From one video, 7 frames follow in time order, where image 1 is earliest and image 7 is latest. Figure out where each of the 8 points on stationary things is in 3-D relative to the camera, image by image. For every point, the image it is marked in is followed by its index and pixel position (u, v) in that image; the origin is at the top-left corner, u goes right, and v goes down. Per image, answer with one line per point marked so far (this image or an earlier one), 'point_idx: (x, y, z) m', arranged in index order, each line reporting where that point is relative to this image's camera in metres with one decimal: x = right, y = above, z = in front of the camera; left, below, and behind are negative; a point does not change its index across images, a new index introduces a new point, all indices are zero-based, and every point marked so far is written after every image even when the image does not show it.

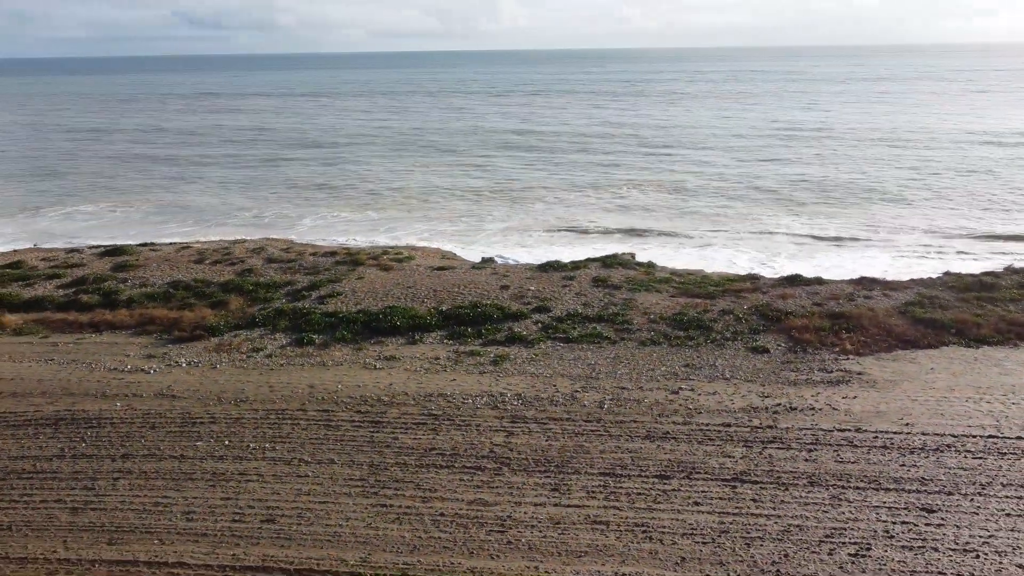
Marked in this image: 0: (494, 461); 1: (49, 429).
0: (-0.2, -1.9, +9.0) m
1: (-5.8, -1.7, +10.1) m
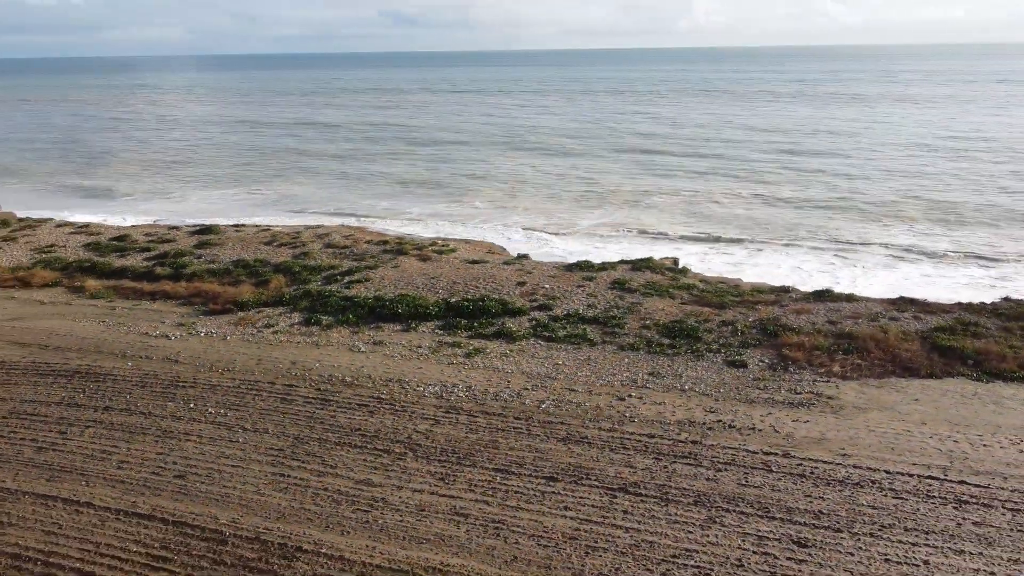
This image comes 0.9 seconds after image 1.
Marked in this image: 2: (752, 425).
0: (-1.3, -1.8, +9.3) m
1: (-6.4, -1.3, +11.6) m
2: (+2.8, -1.6, +9.6) m
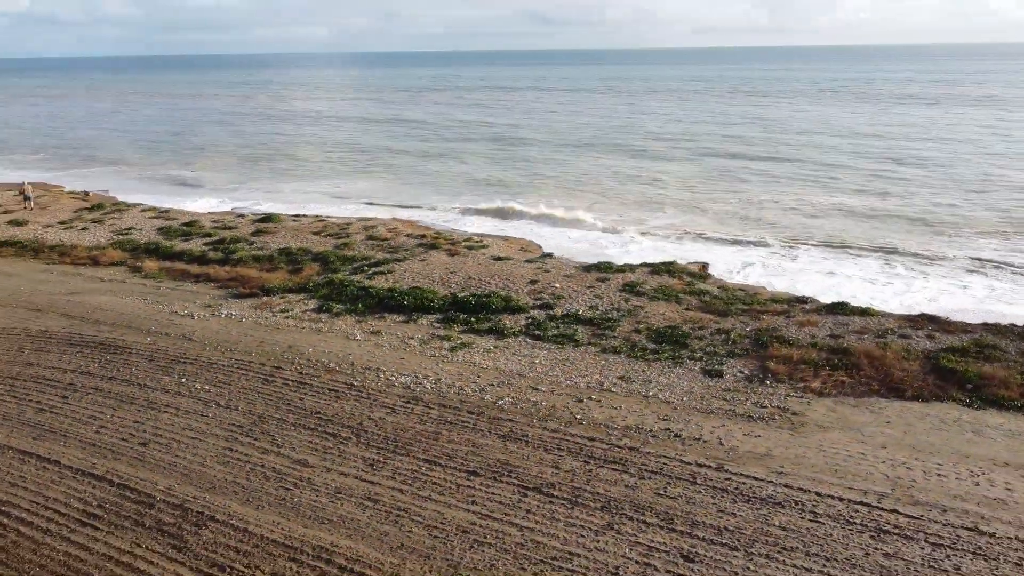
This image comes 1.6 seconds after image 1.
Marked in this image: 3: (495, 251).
0: (-1.9, -1.7, +9.7) m
1: (-6.6, -1.0, +12.7) m
2: (+2.1, -1.7, +9.3) m
3: (-0.4, +0.8, +17.3) m
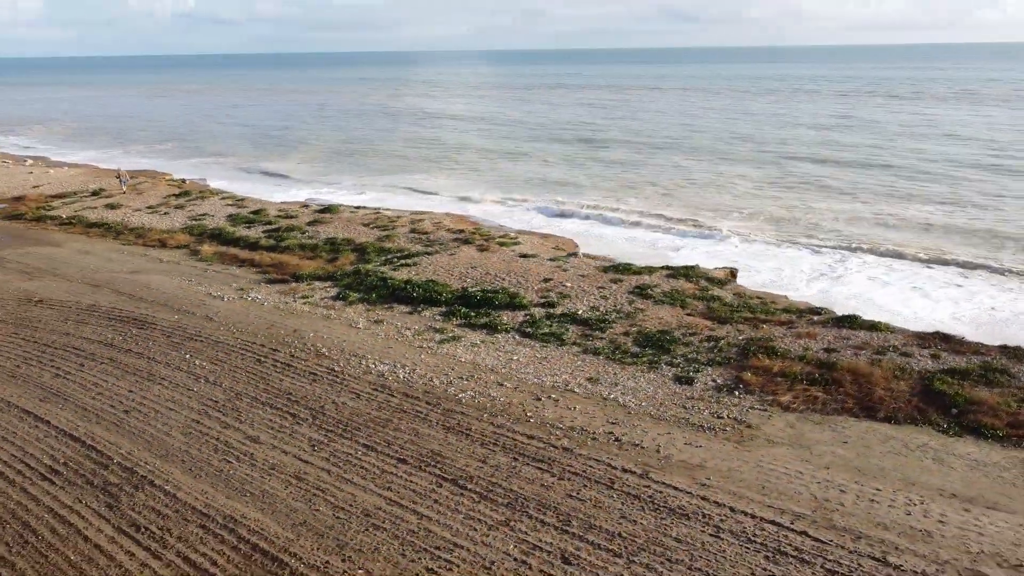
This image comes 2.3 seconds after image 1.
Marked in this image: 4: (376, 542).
0: (-2.5, -1.6, +10.2) m
1: (-6.7, -0.6, +13.9) m
2: (+1.4, -1.7, +9.2) m
3: (+0.3, +0.9, +17.4) m
4: (-1.3, -2.3, +7.4) m
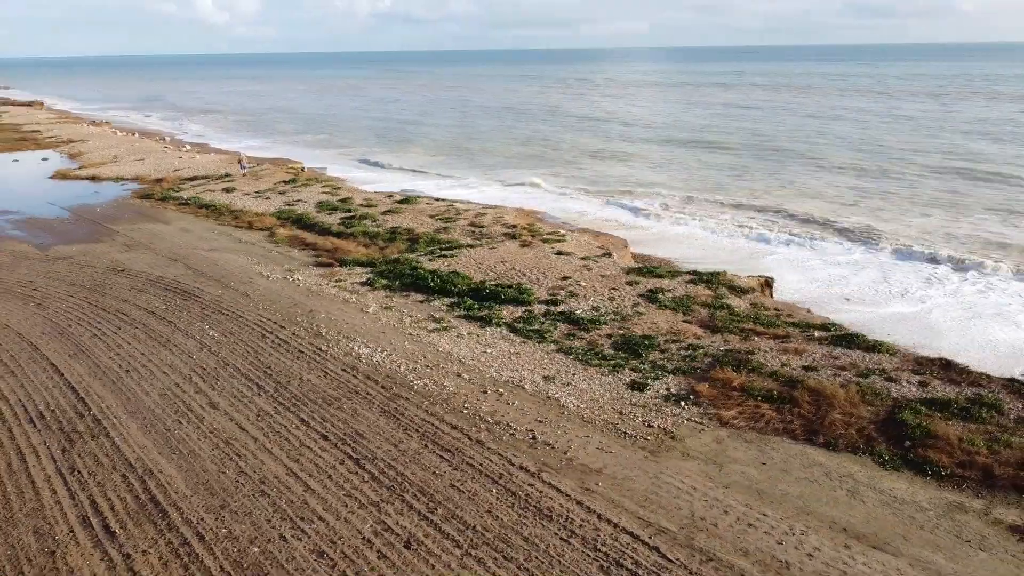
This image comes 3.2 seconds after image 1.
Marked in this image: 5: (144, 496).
0: (-3.2, -1.3, +10.9) m
1: (-6.4, -0.1, +15.4) m
2: (+0.5, -1.7, +9.1) m
3: (+1.2, +0.9, +17.4) m
4: (-2.6, -2.2, +8.0) m
5: (-3.7, -2.1, +8.3) m
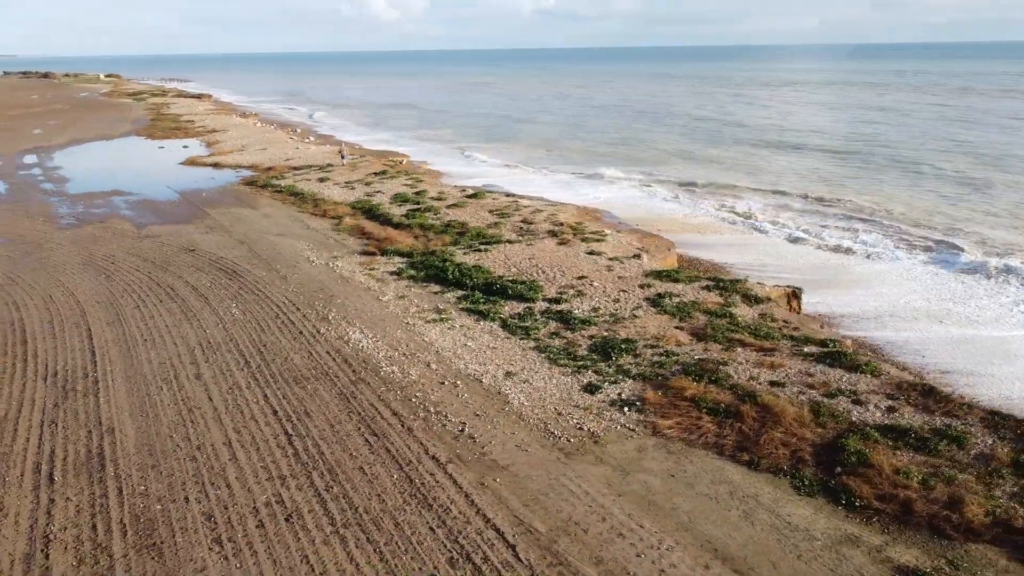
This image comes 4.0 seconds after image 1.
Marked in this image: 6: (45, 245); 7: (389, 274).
0: (-3.6, -1.1, +11.7) m
1: (-5.9, +0.3, +16.6) m
2: (-0.4, -1.7, +9.3) m
3: (+2.0, +0.9, +17.3) m
4: (-3.6, -1.9, +8.7) m
5: (-4.7, -1.8, +9.2) m
6: (-11.3, +1.1, +19.8) m
7: (-2.4, +0.3, +16.1) m
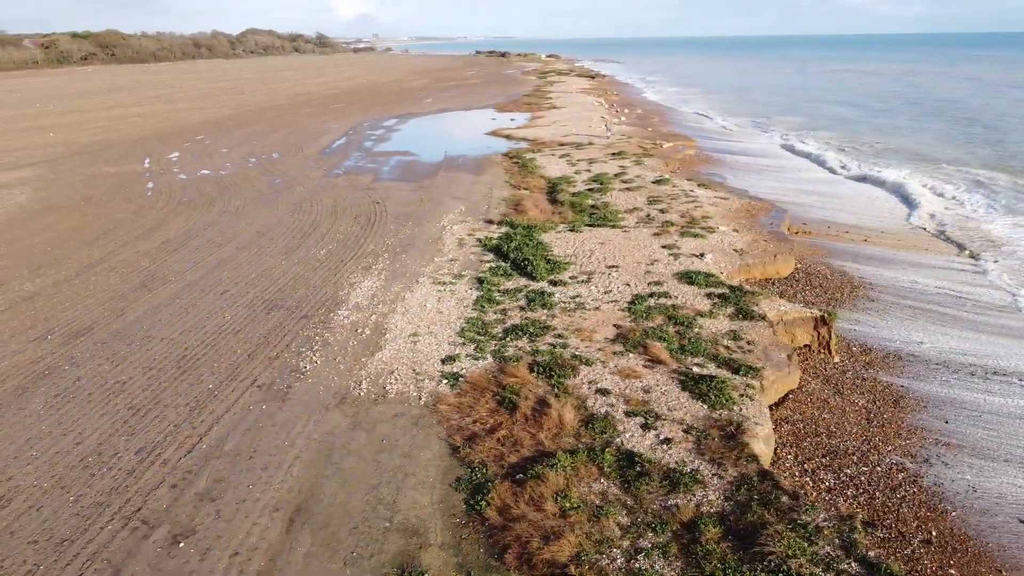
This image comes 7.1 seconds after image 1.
0: (-4.1, -0.1, +14.1) m
1: (-3.5, +1.5, +19.5) m
2: (-2.6, -1.1, +10.5) m
3: (+3.7, +0.9, +16.2) m
4: (-5.7, -0.9, +11.5) m
5: (-6.4, -0.6, +12.4) m
6: (-6.6, +3.1, +24.7) m
7: (-0.8, +1.0, +17.3) m
